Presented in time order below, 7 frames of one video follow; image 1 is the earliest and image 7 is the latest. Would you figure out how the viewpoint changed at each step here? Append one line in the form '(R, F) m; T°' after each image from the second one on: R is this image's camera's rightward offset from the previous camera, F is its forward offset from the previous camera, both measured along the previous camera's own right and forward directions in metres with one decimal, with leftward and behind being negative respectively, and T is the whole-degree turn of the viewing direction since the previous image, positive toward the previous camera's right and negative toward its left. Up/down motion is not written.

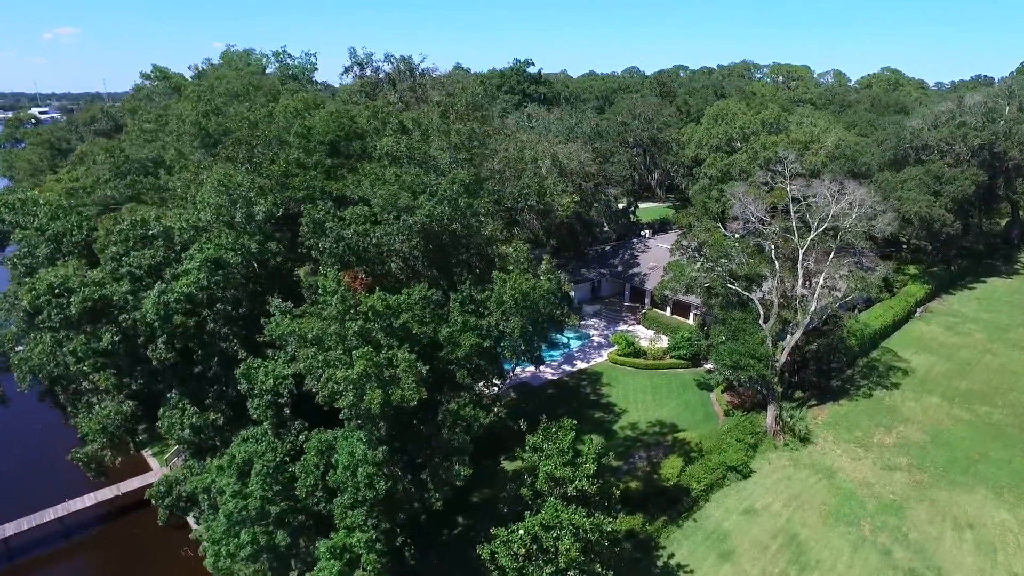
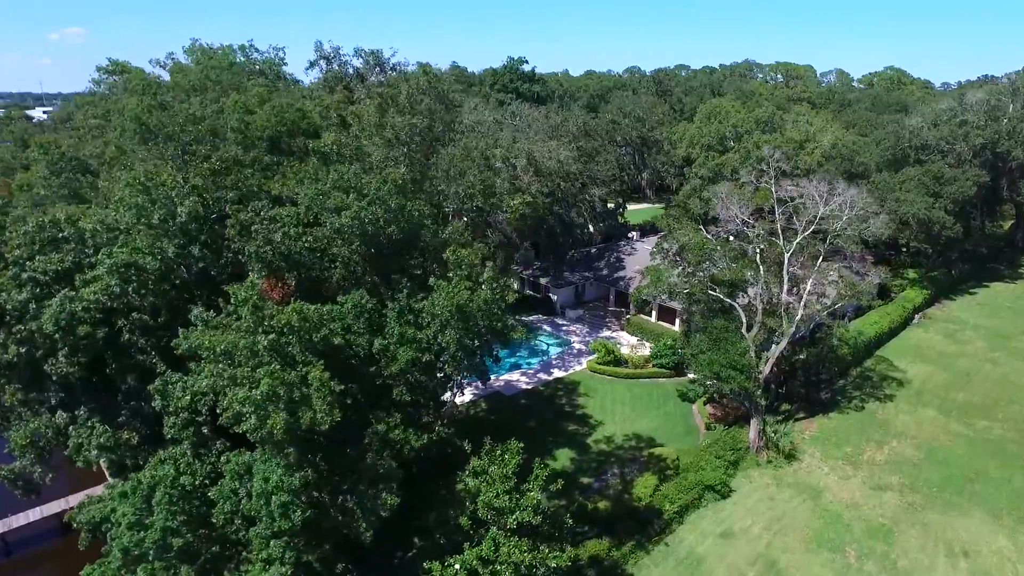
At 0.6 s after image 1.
(+1.5, +1.4) m; -1°
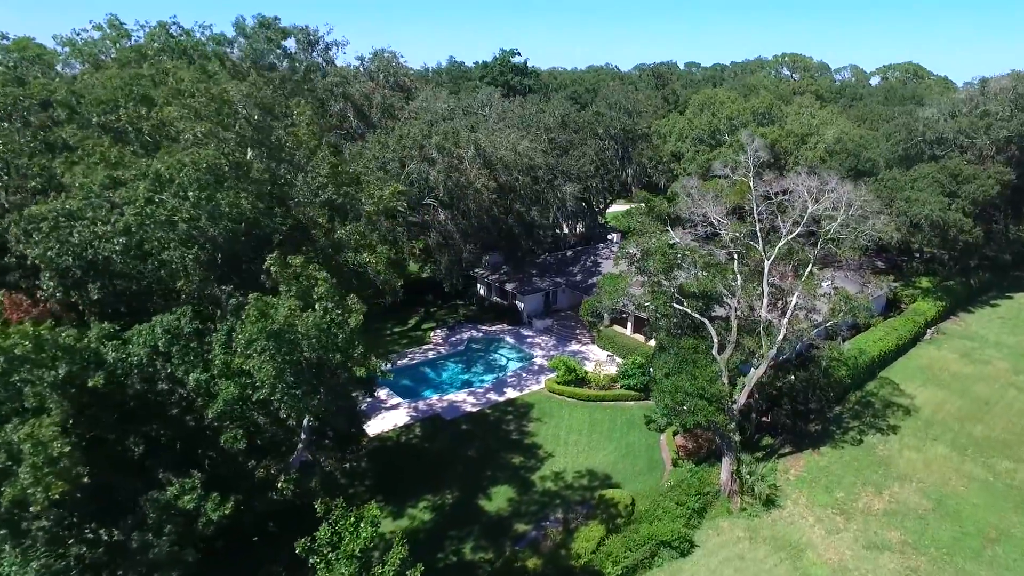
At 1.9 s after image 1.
(+2.8, +3.7) m; -1°
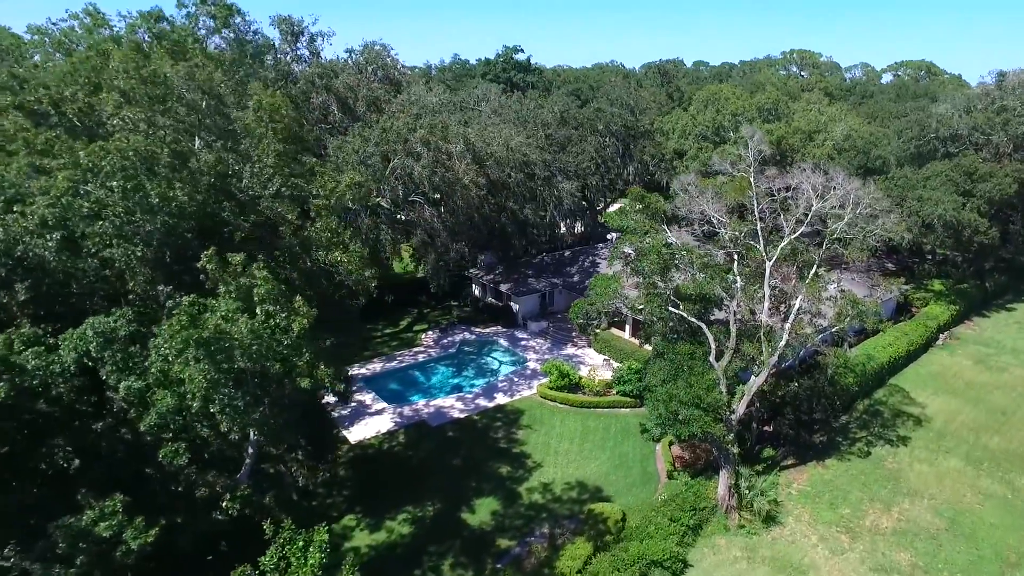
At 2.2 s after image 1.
(+0.7, +1.1) m; -1°
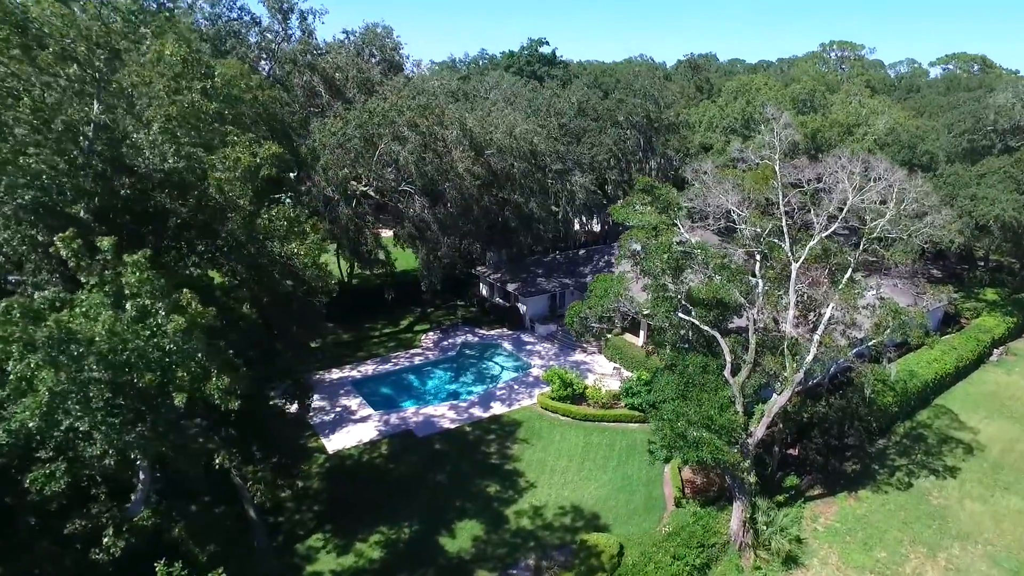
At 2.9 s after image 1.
(+1.2, +2.2) m; -3°
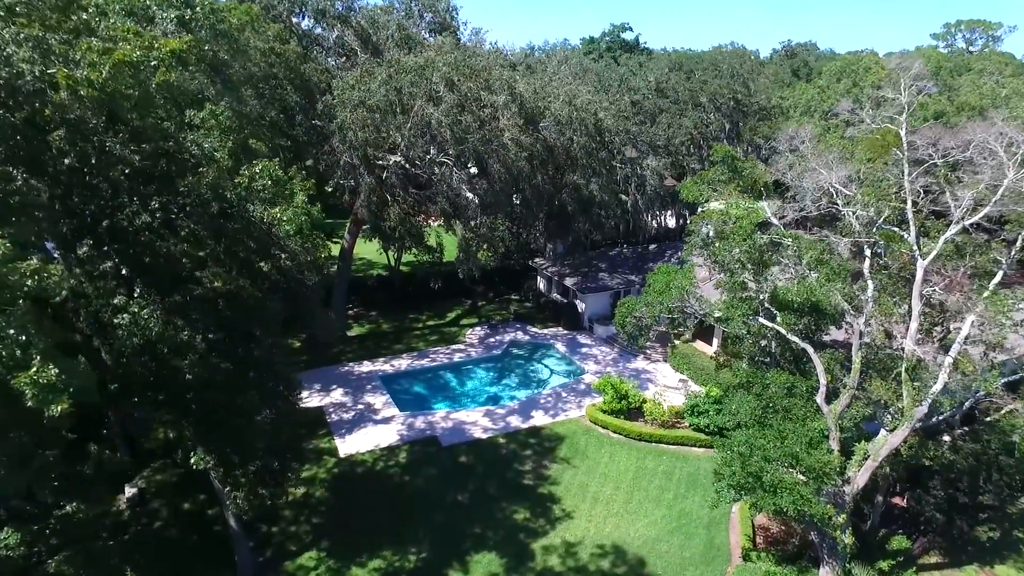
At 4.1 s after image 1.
(+0.9, +3.2) m; -7°
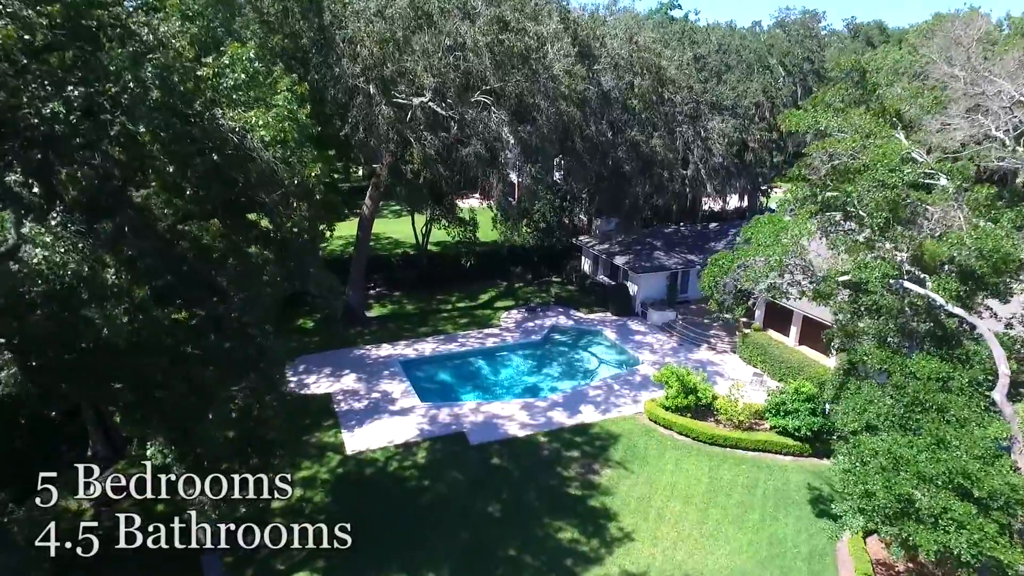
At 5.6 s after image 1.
(-0.3, +3.4) m; -3°
